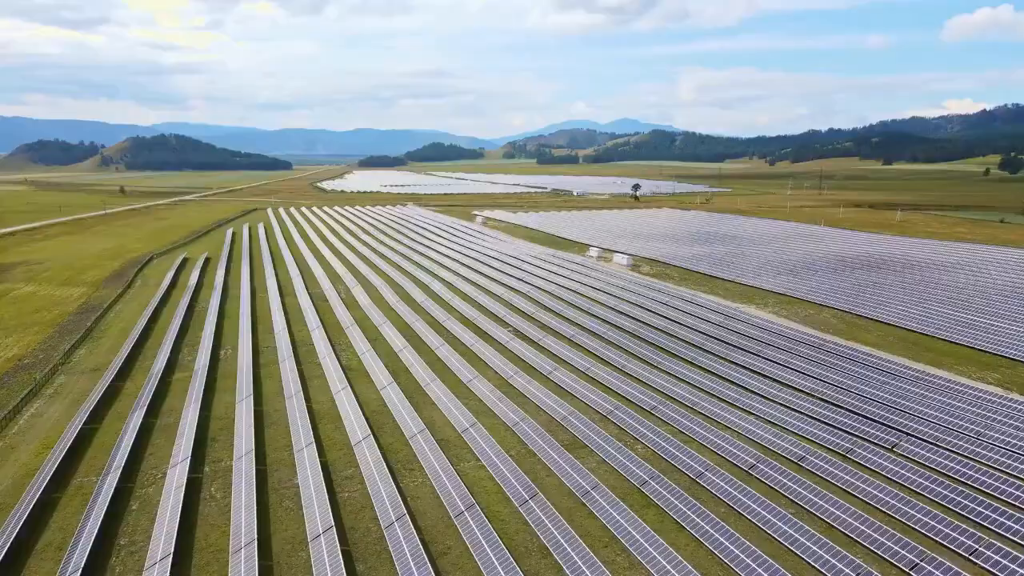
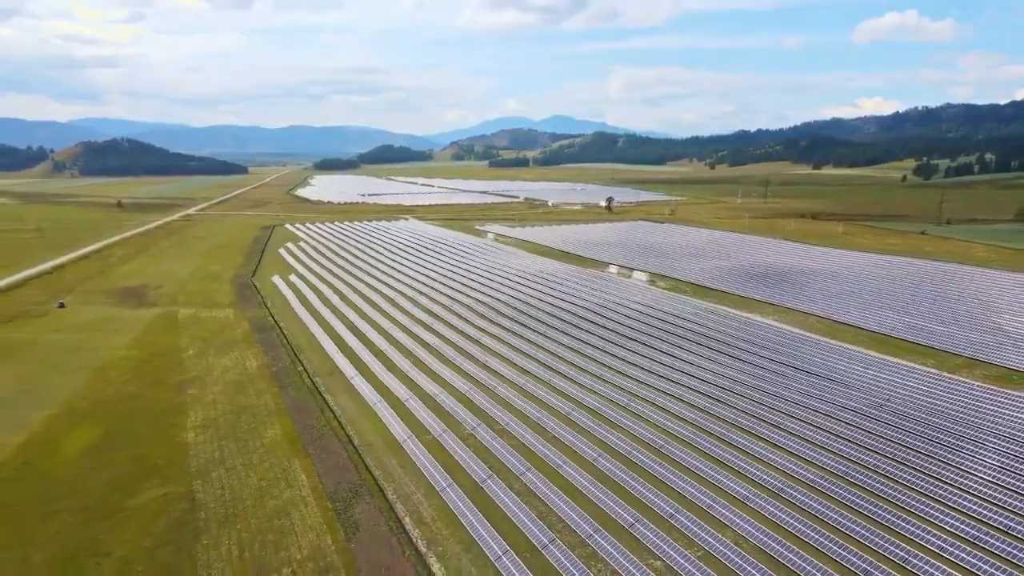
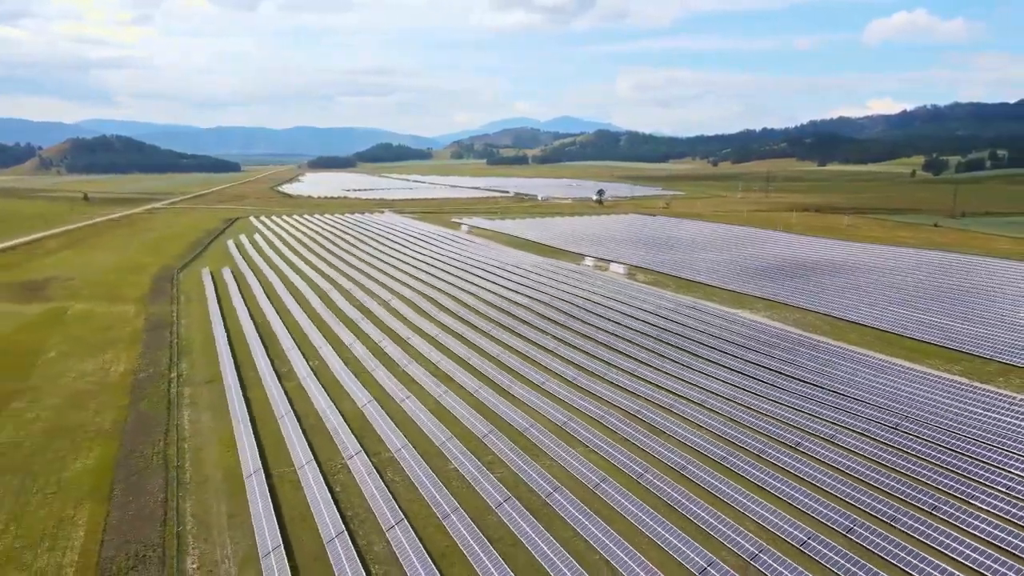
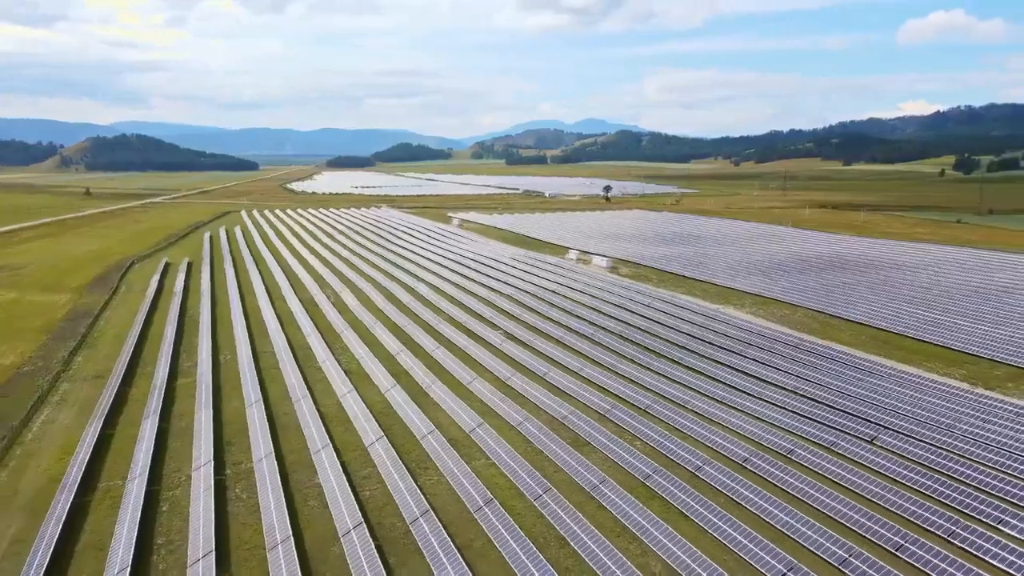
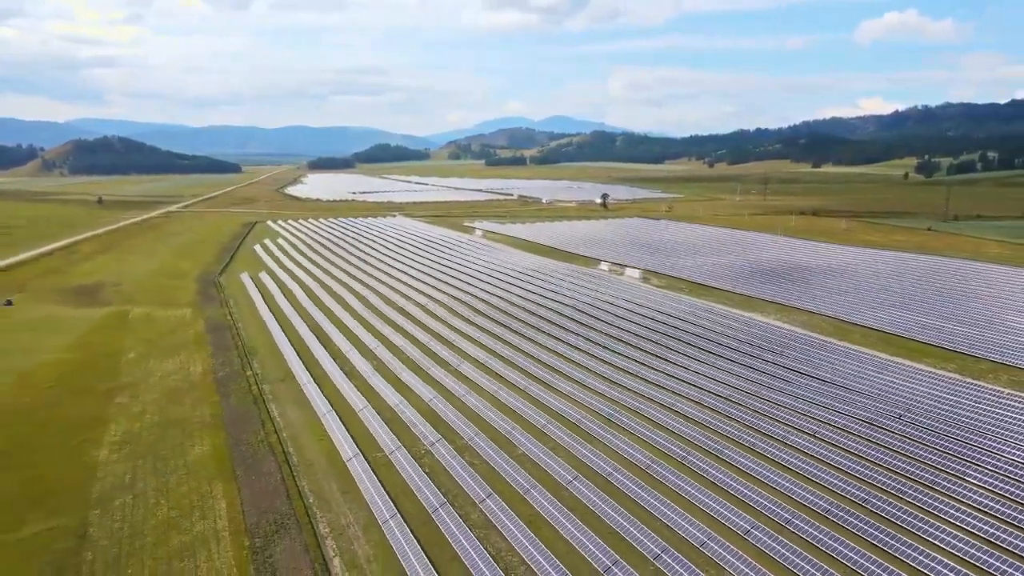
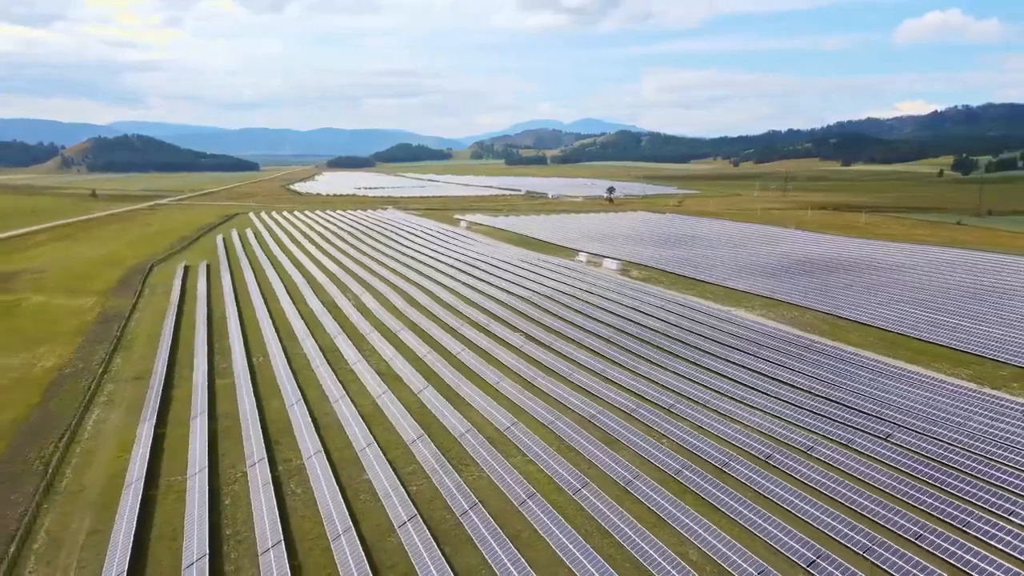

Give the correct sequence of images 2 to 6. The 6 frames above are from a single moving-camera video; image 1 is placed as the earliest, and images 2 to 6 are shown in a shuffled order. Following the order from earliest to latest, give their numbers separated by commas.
4, 6, 3, 5, 2
